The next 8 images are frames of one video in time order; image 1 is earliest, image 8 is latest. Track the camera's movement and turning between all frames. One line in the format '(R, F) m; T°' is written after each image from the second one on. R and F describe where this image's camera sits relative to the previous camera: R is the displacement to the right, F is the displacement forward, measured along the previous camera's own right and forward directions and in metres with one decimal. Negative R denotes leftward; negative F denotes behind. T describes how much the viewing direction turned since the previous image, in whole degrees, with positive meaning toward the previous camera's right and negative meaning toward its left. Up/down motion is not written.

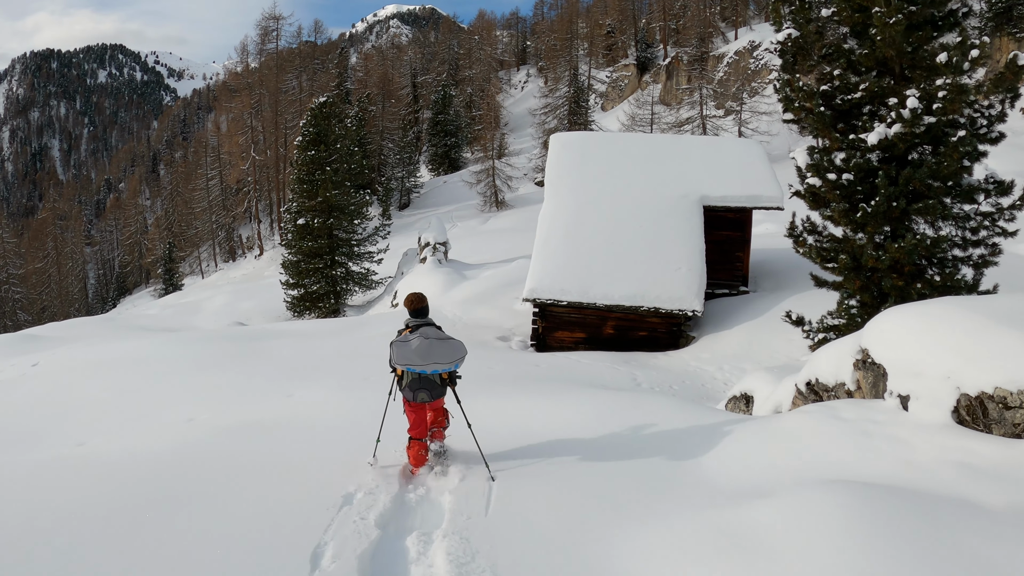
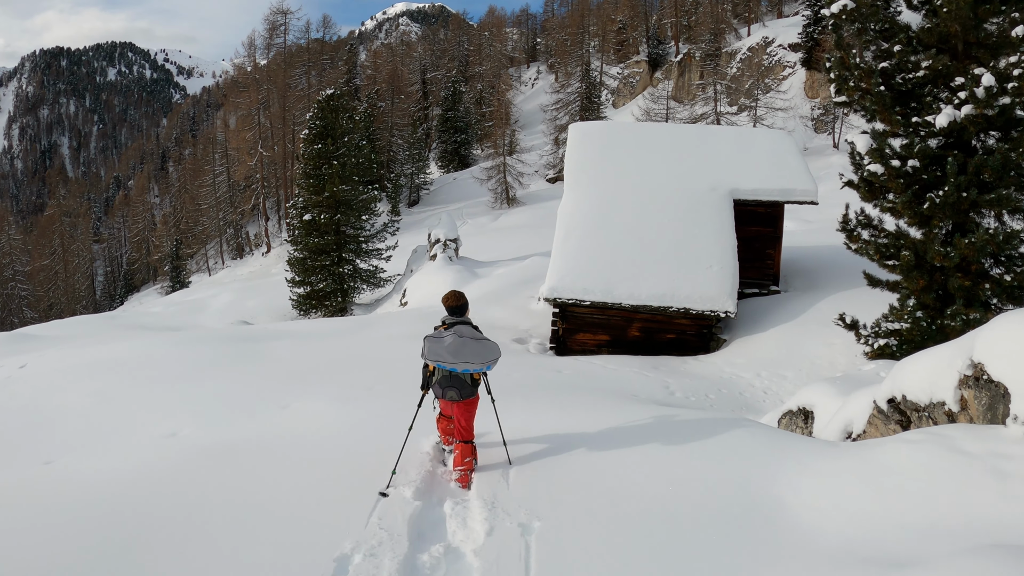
(-0.2, +0.8) m; -1°
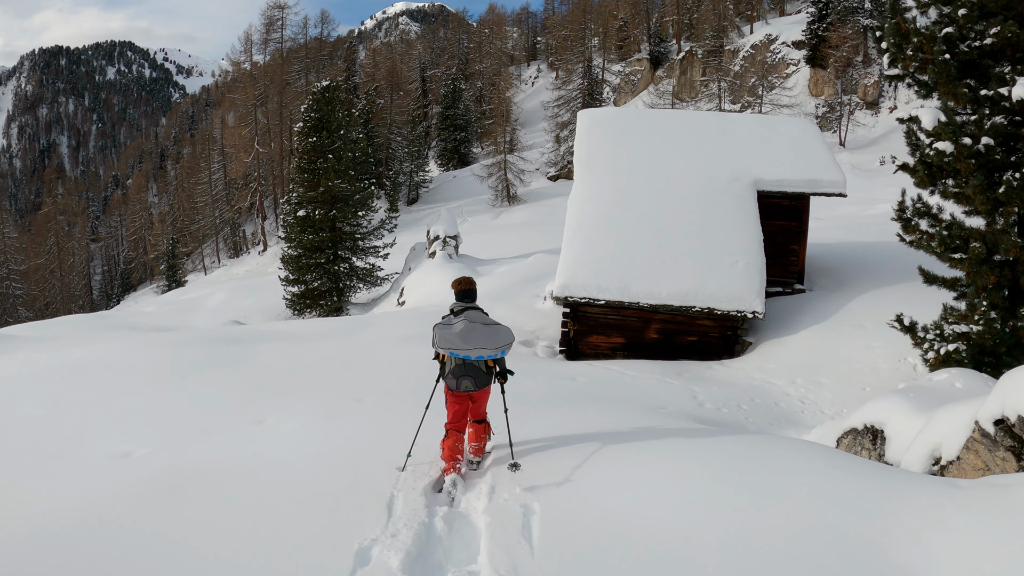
(-0.1, +1.0) m; 0°
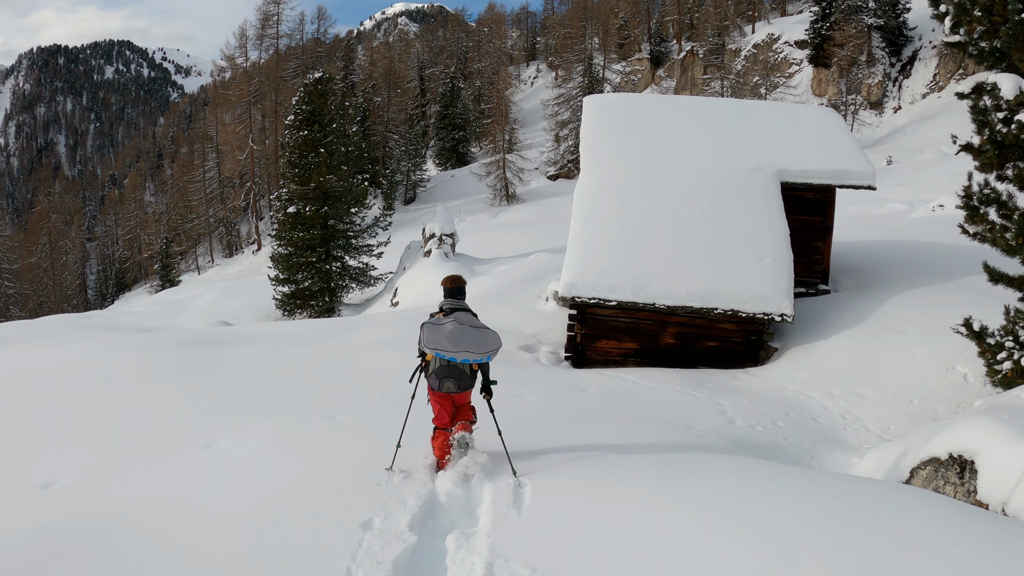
(0.0, +1.0) m; 0°
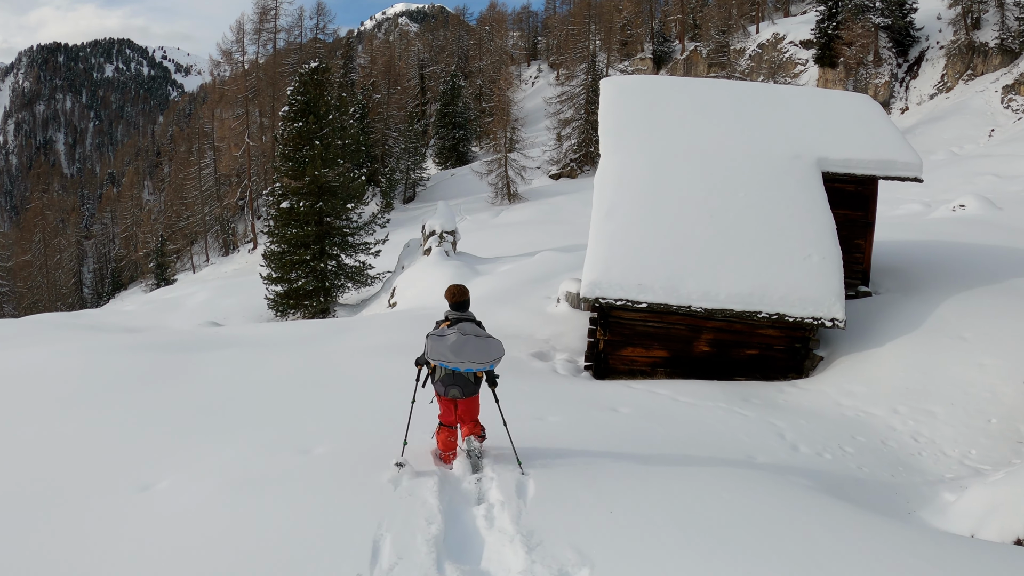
(-0.2, +1.1) m; 0°
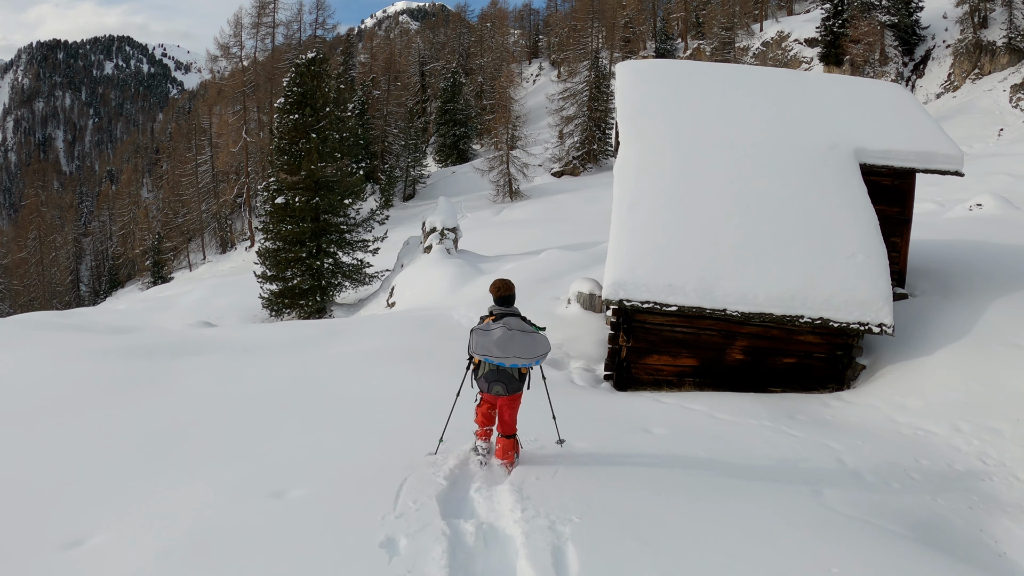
(-0.2, +0.8) m; 0°
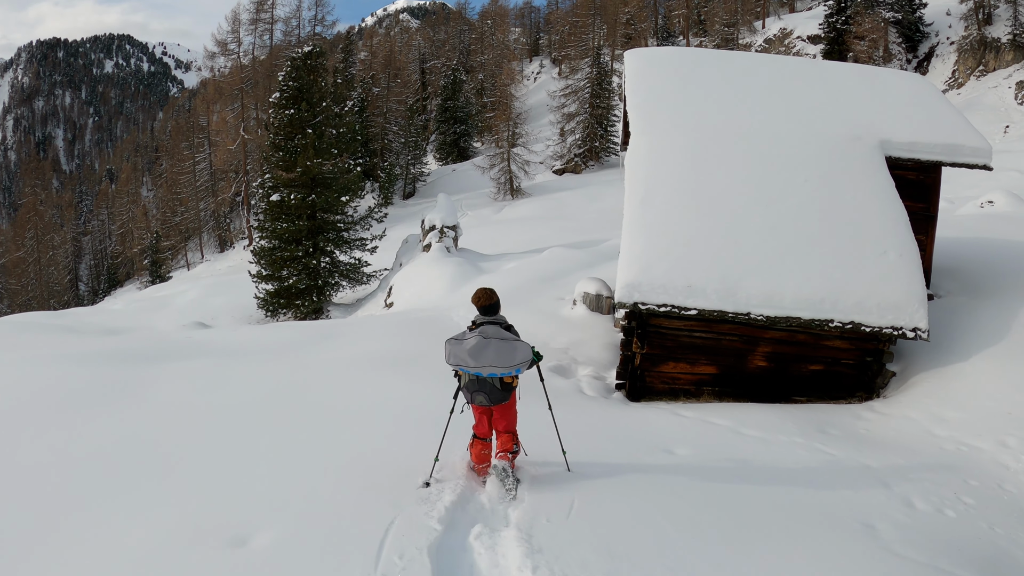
(0.0, +0.5) m; 0°
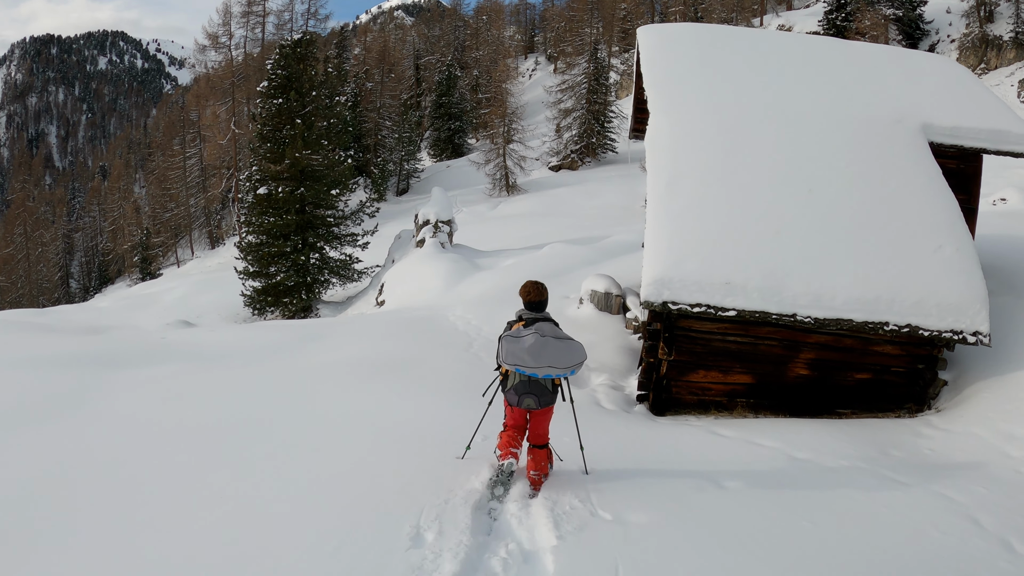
(-0.1, +0.8) m; 0°
